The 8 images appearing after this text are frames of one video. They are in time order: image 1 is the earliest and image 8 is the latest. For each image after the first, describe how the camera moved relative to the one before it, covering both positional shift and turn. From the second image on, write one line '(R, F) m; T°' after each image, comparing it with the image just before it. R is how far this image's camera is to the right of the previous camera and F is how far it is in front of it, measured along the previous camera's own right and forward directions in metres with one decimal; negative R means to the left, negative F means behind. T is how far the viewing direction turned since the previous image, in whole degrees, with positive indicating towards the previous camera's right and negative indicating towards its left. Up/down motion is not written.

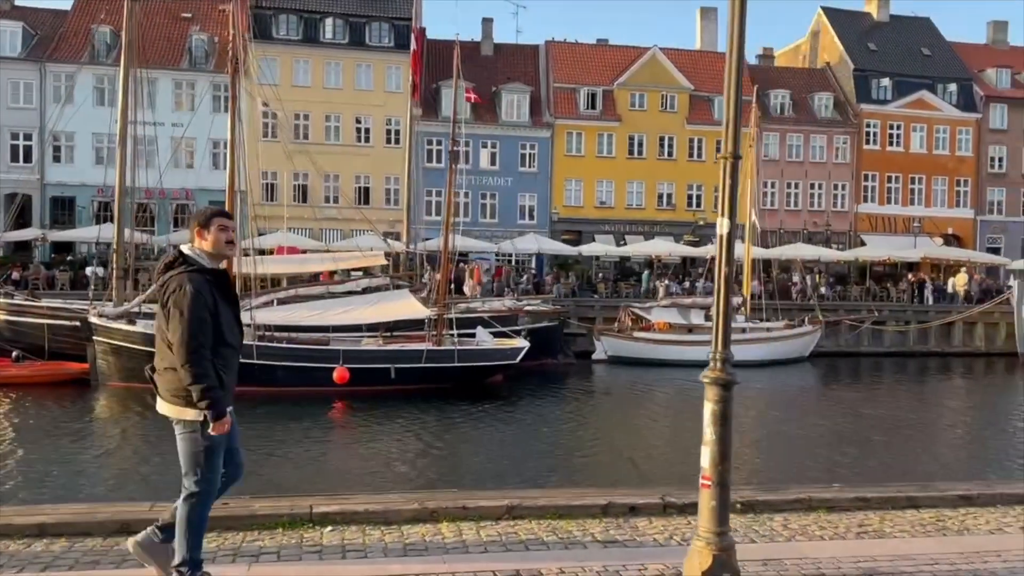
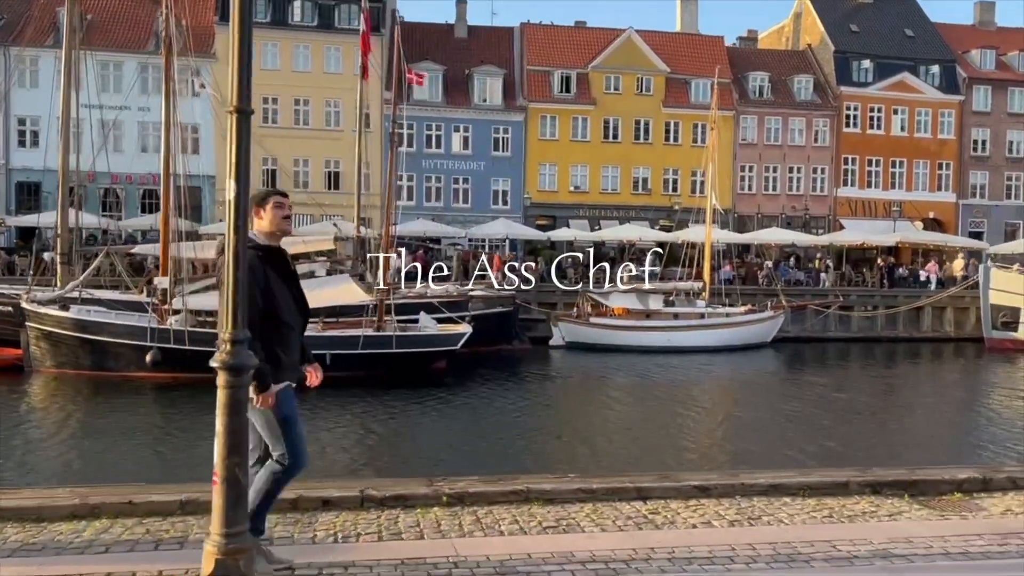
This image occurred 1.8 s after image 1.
(+1.2, +0.5) m; 0°
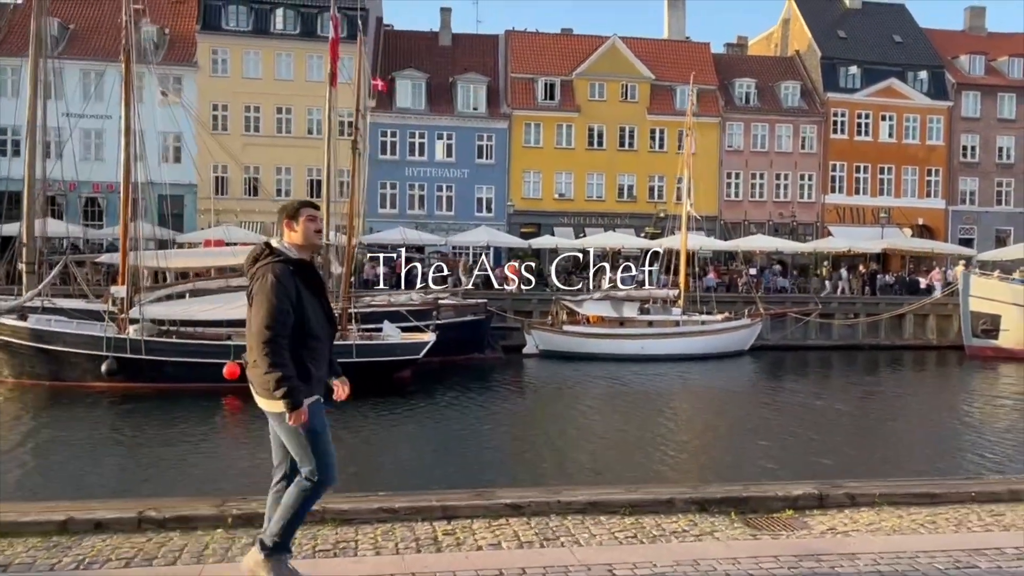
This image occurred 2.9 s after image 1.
(+1.1, +0.2) m; 0°
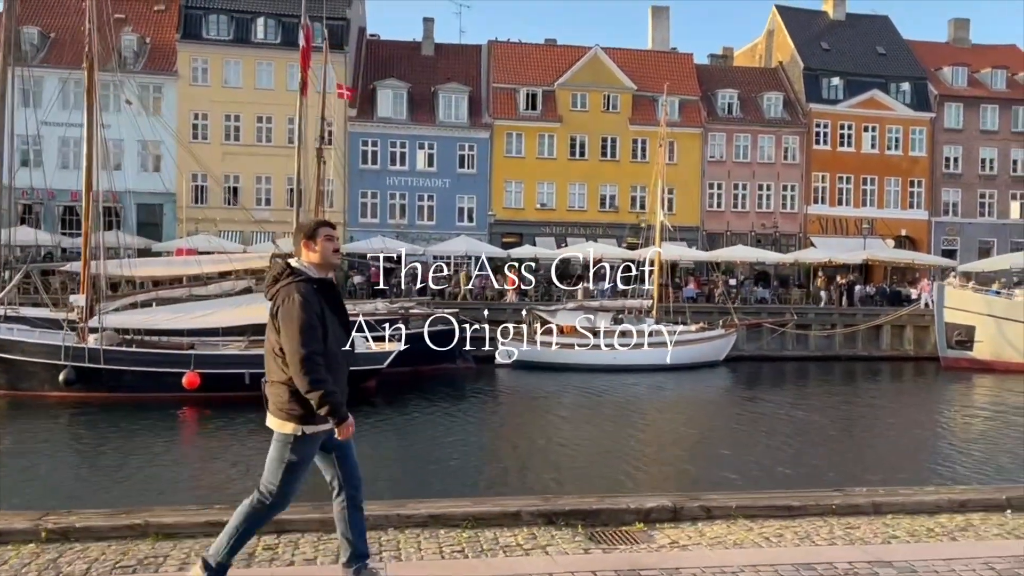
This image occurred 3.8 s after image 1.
(+0.8, +0.1) m; 0°
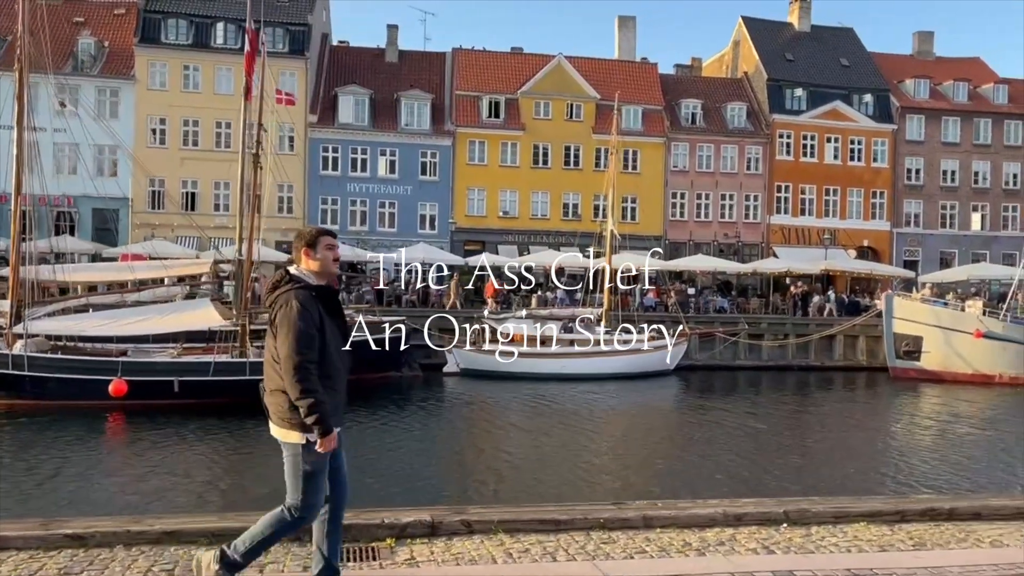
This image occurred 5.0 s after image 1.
(+1.2, +0.1) m; +1°
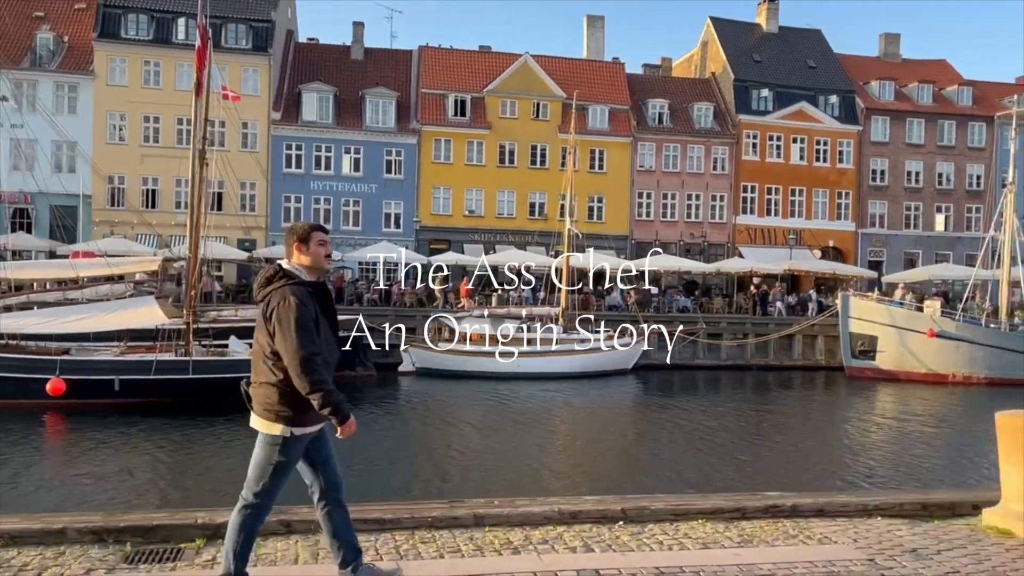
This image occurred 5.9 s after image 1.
(+0.8, +0.1) m; +1°
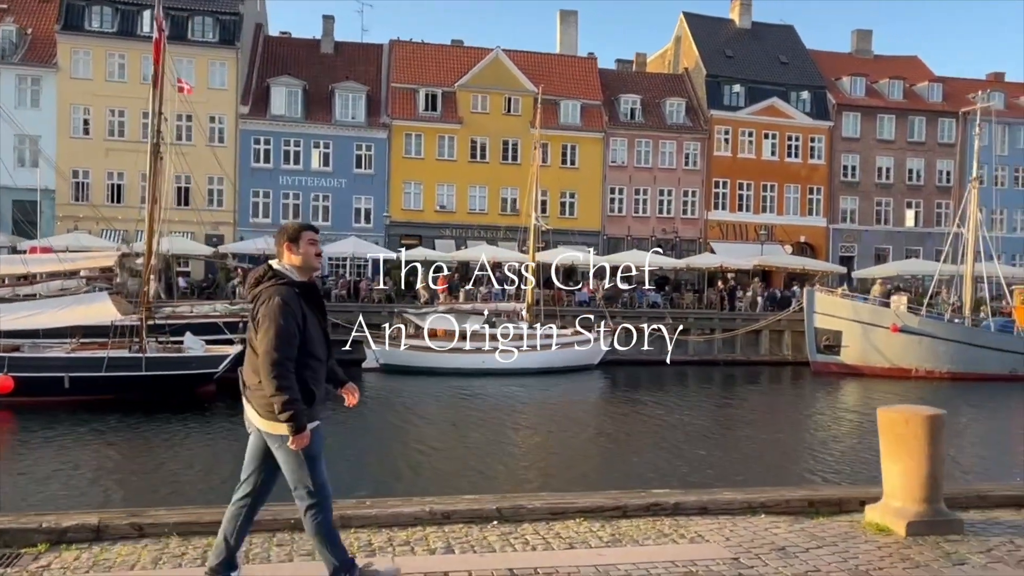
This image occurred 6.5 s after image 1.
(+0.6, +0.1) m; +1°
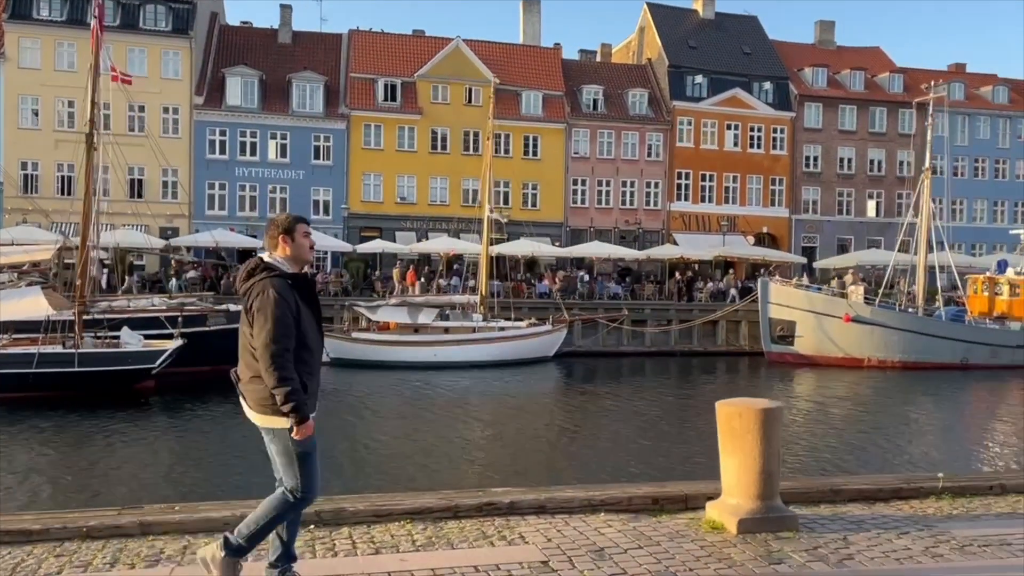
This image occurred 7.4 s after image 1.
(+0.8, +0.2) m; +1°
